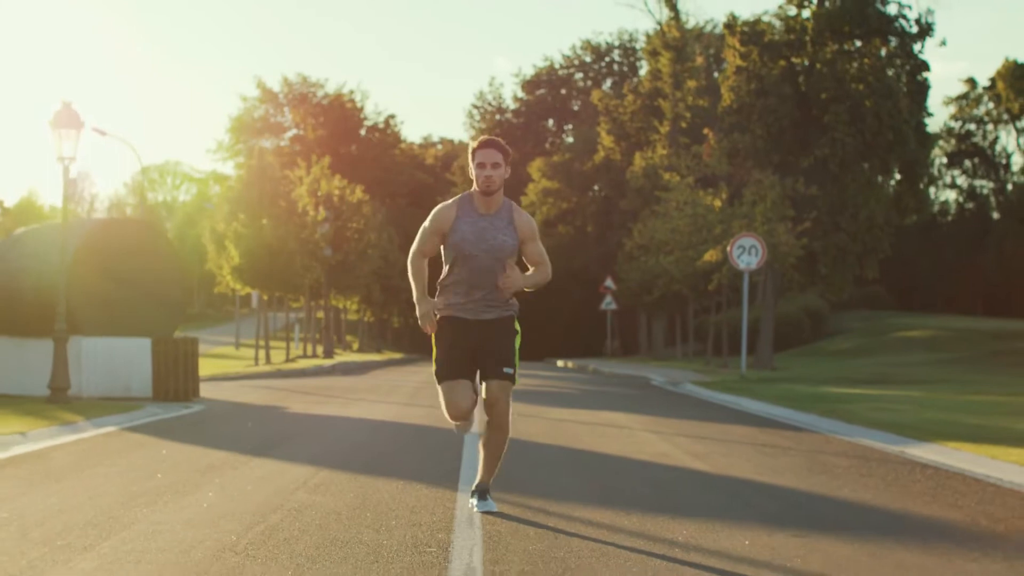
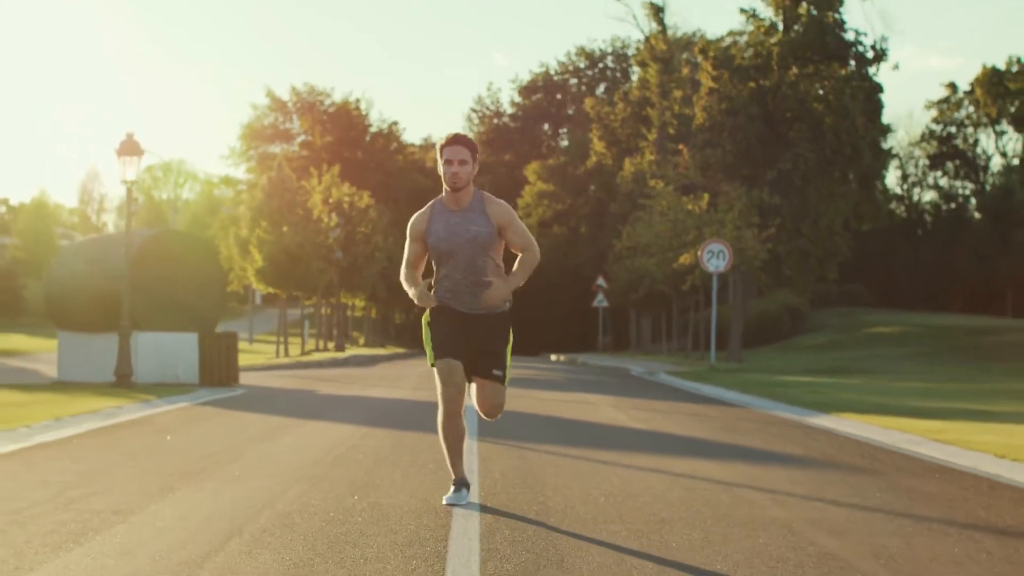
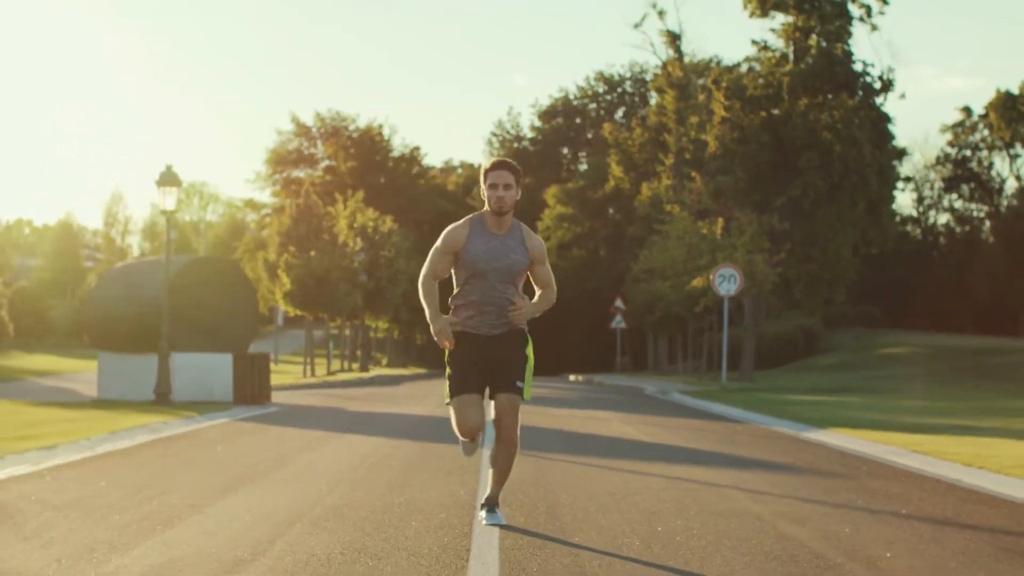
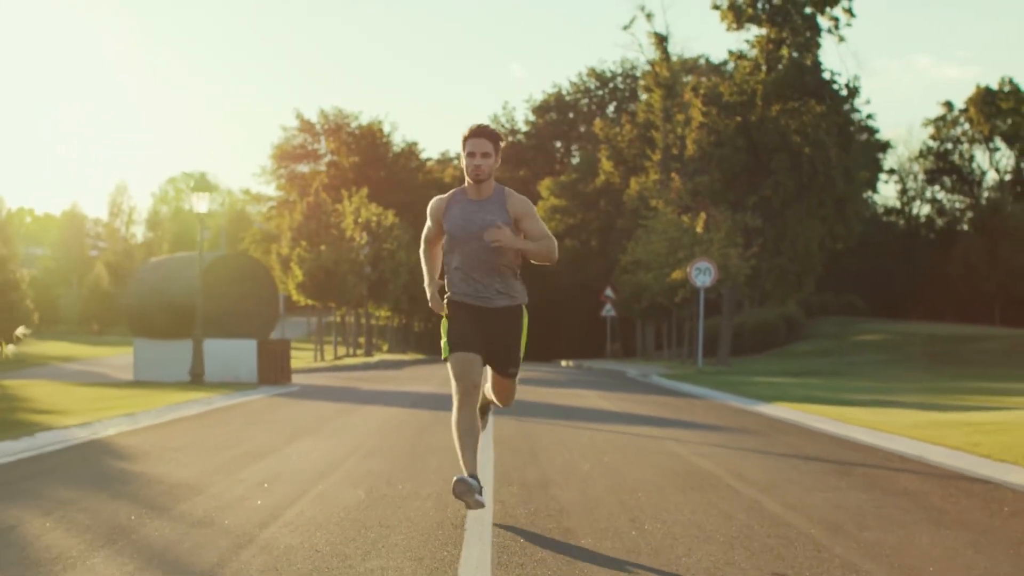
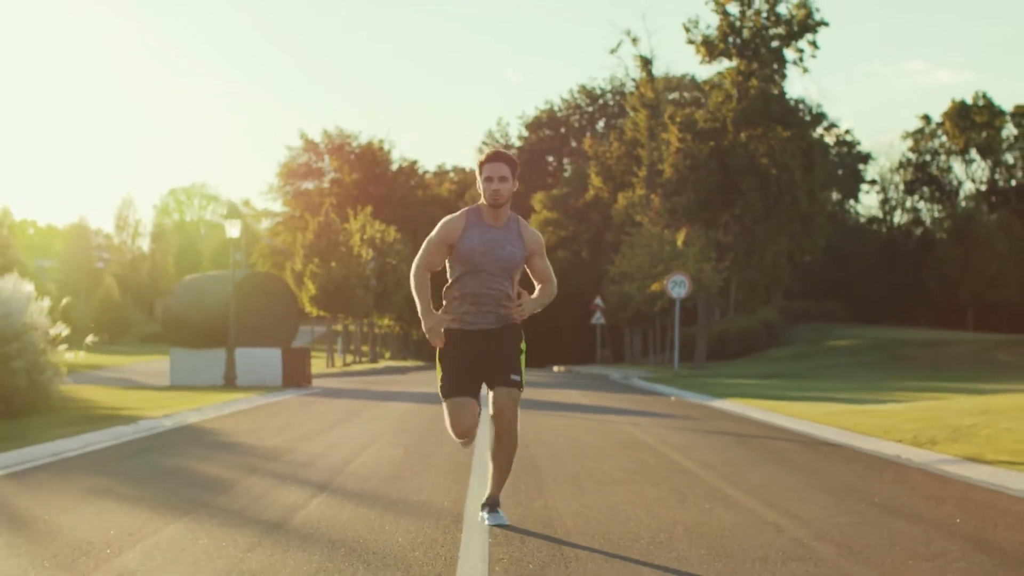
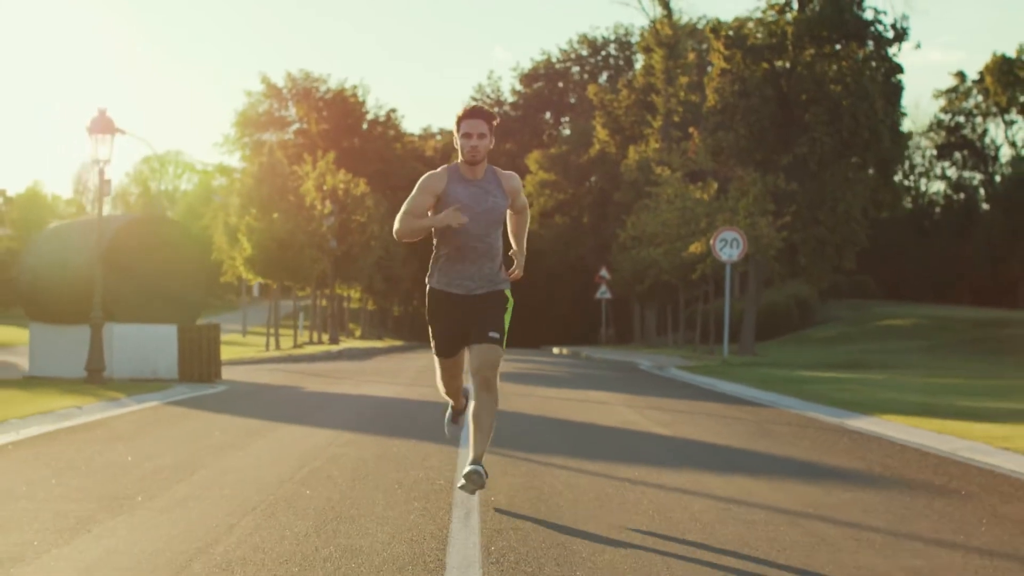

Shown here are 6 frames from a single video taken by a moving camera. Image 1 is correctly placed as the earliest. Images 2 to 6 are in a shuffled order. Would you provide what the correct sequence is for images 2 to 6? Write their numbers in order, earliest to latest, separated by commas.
6, 2, 3, 4, 5
